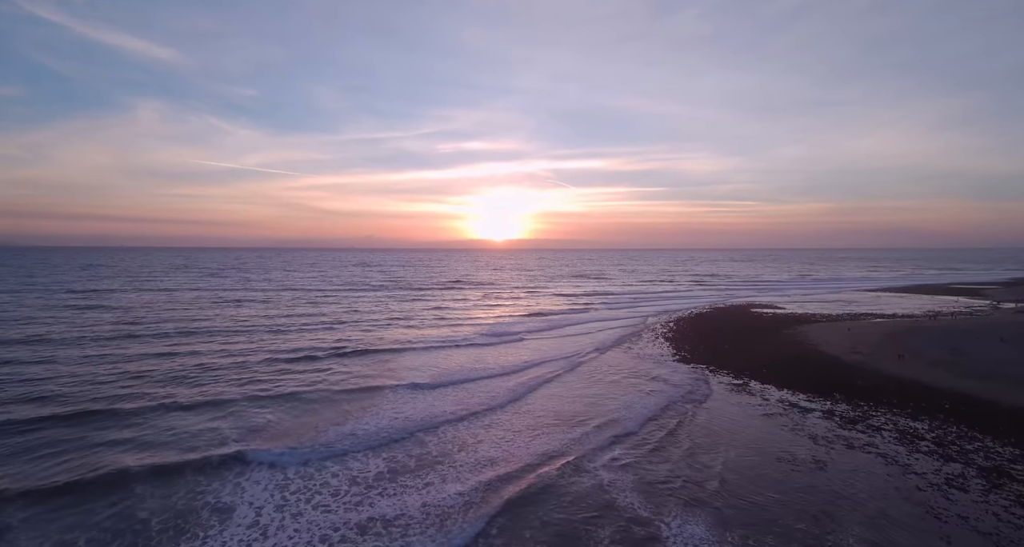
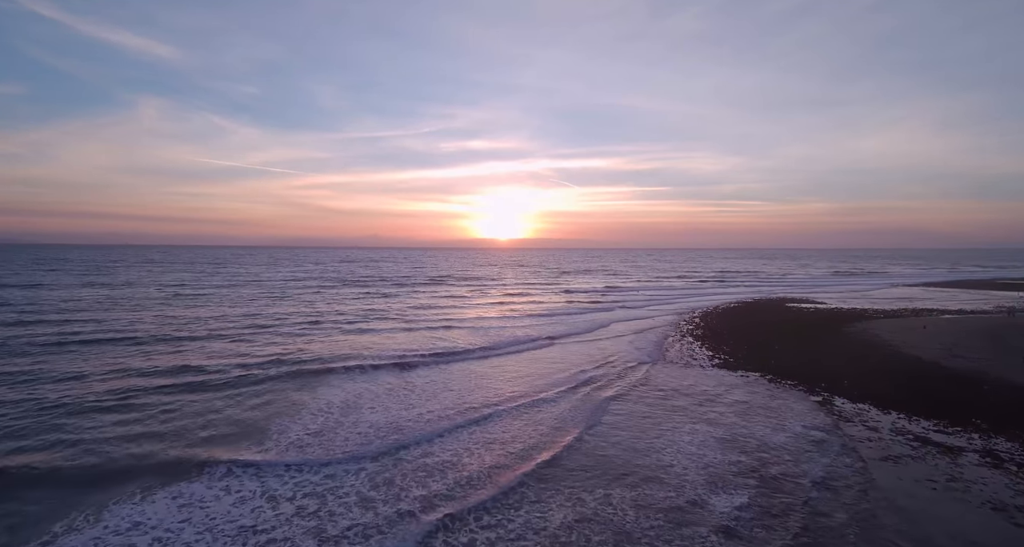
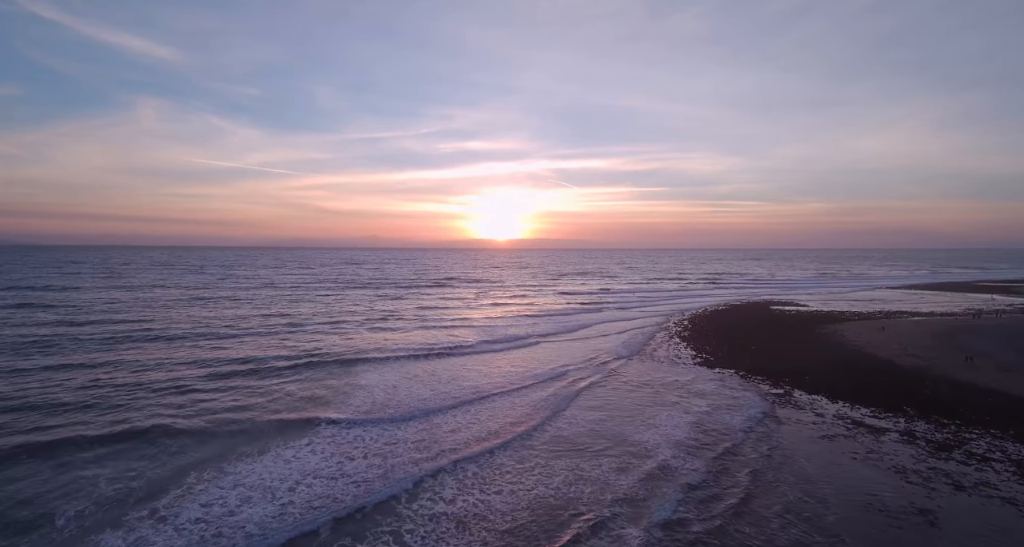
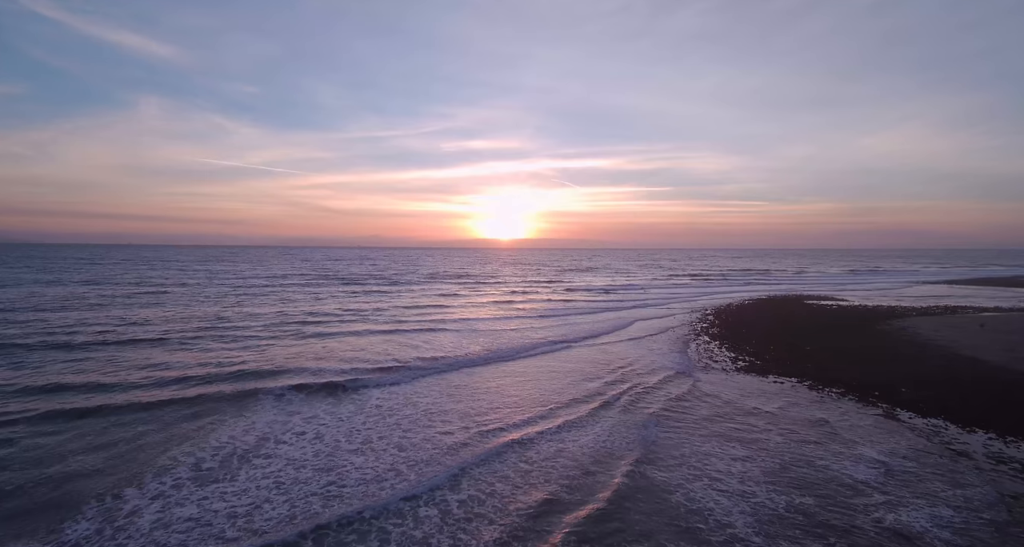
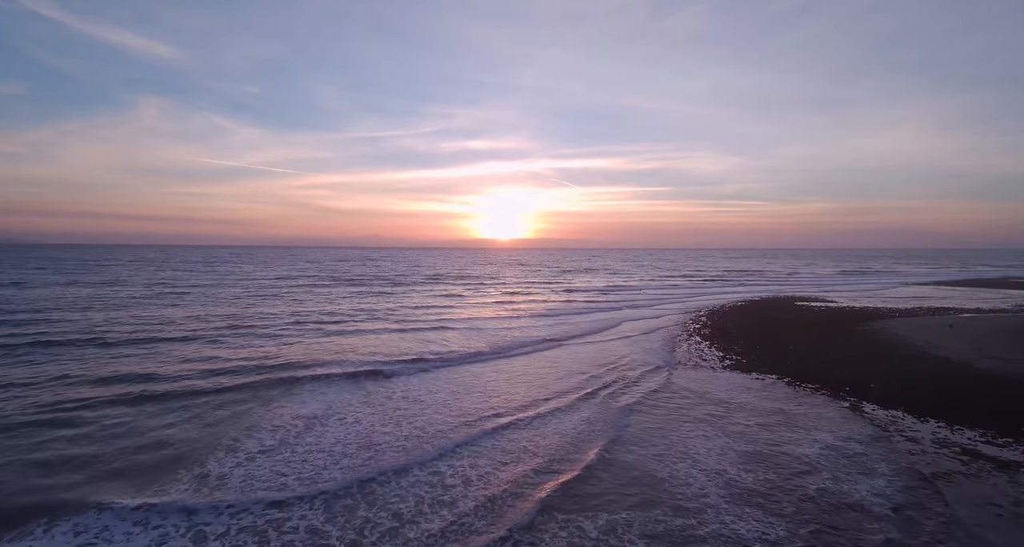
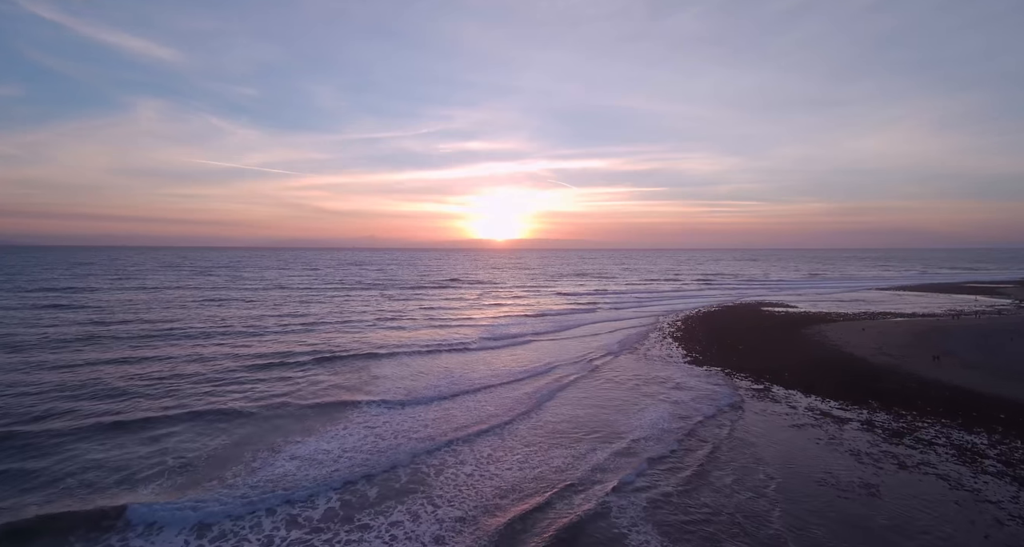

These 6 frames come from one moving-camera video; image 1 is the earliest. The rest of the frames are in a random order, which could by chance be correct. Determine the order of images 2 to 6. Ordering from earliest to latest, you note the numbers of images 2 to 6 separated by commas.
6, 3, 2, 5, 4
